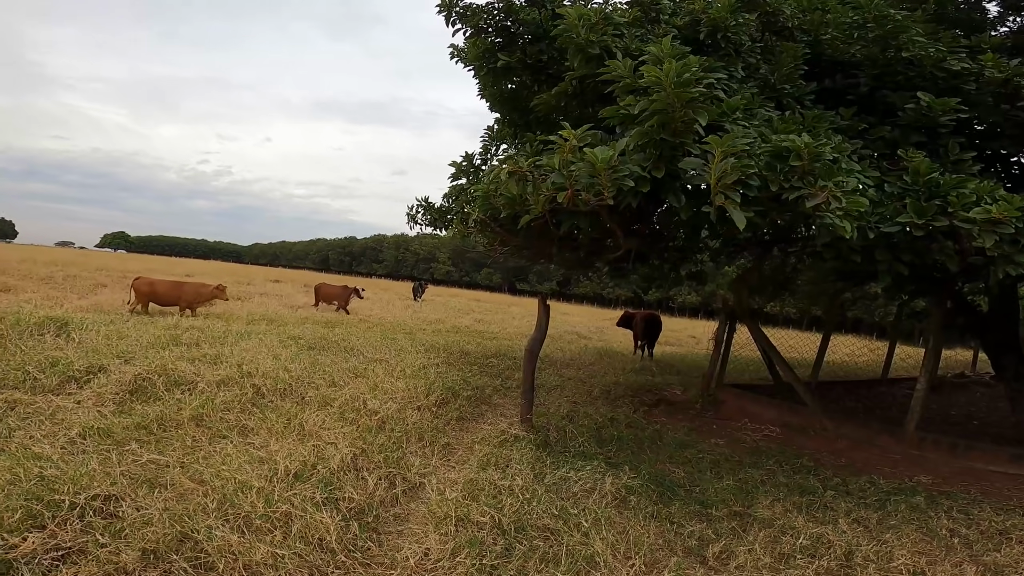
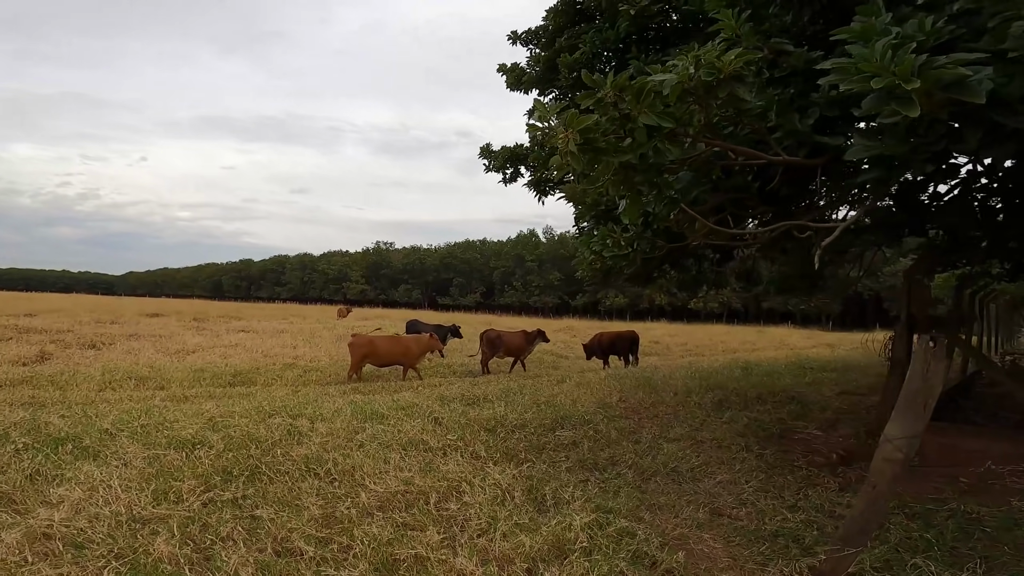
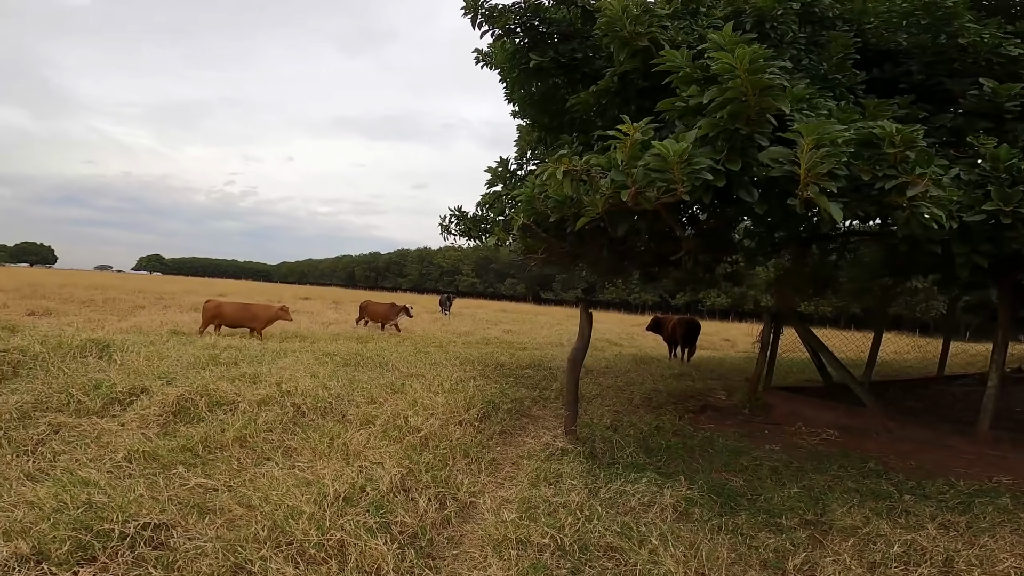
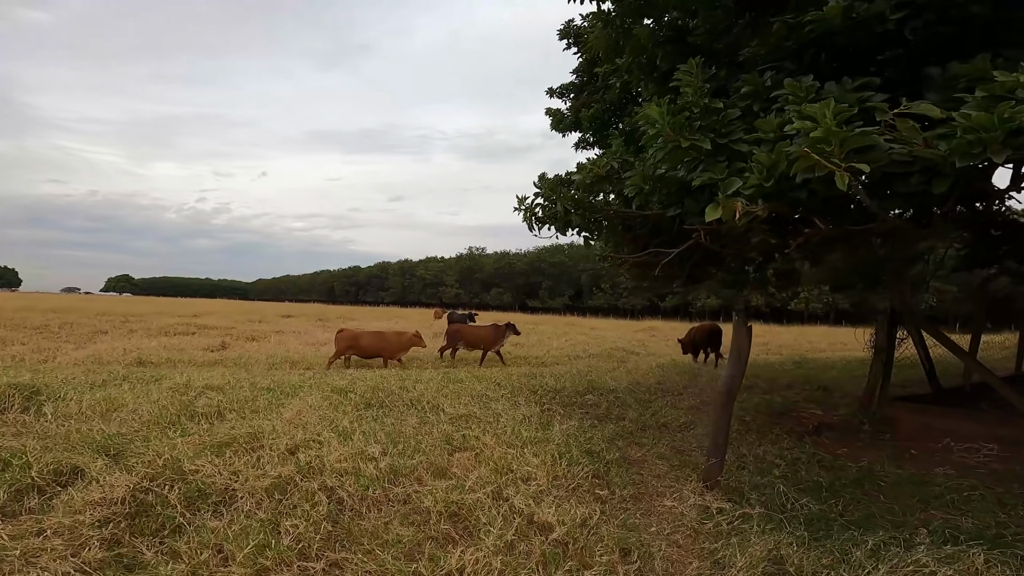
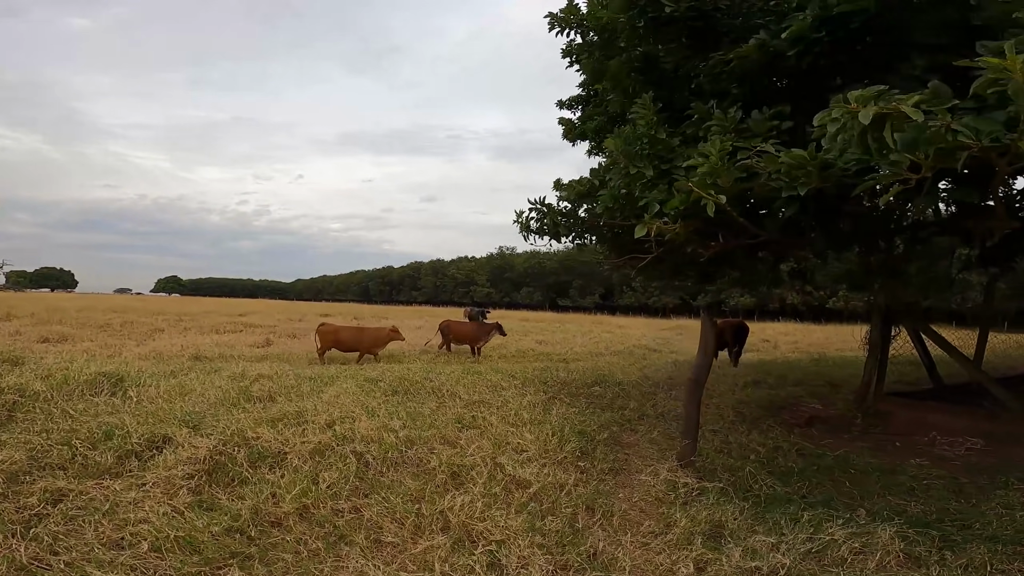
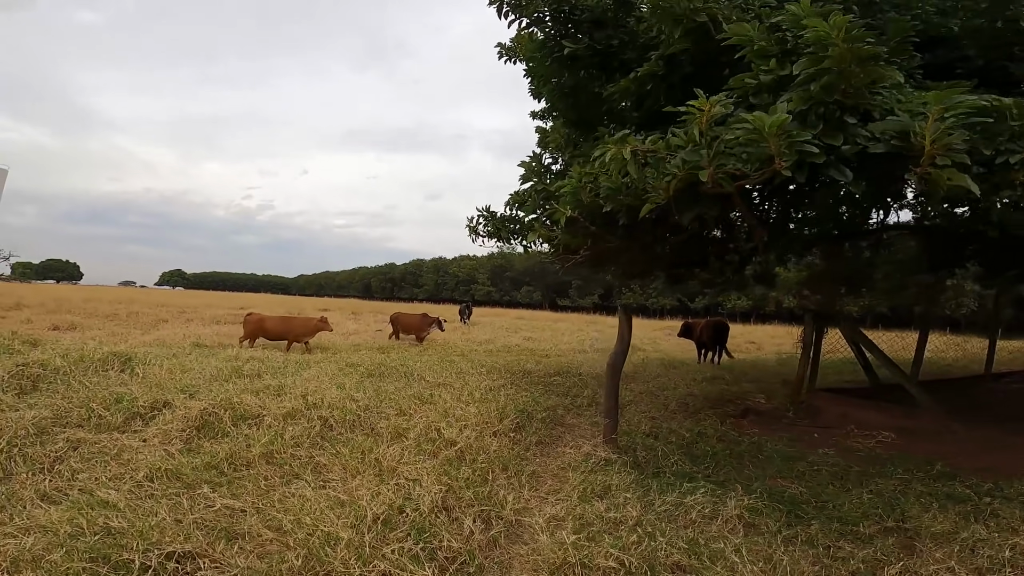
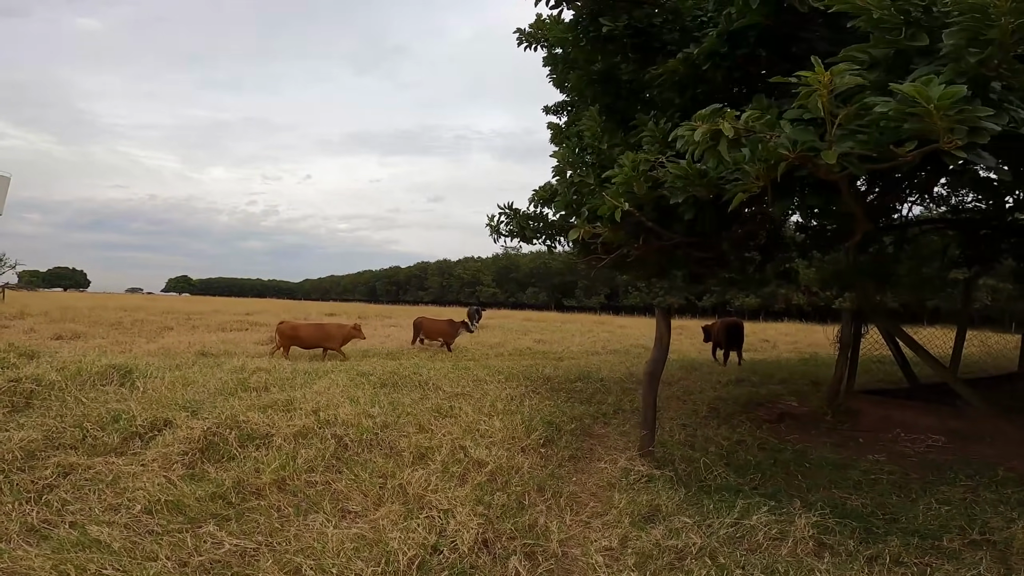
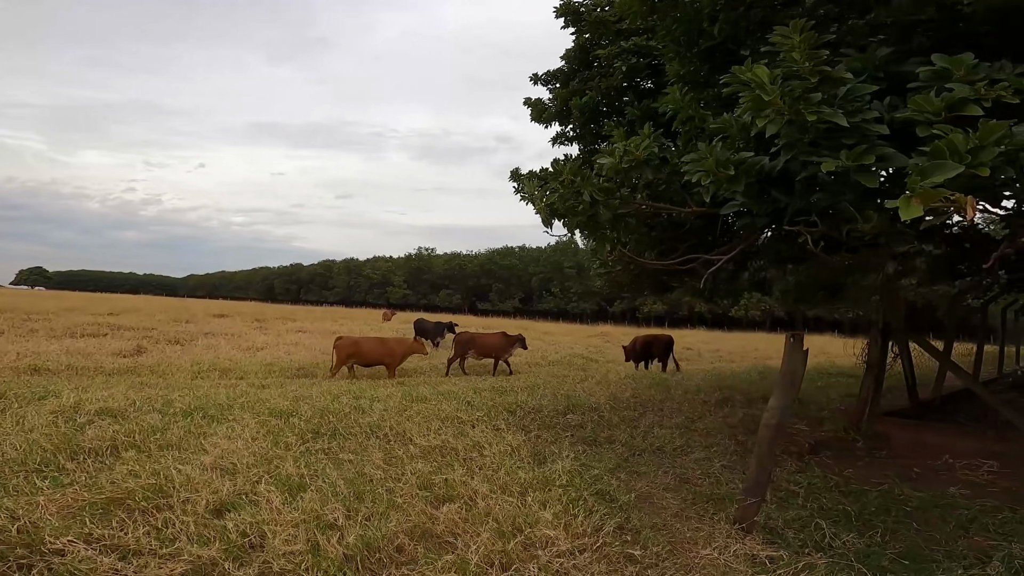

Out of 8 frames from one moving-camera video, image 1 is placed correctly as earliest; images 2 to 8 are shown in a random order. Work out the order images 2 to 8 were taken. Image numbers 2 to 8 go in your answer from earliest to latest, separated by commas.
3, 6, 7, 5, 4, 8, 2
